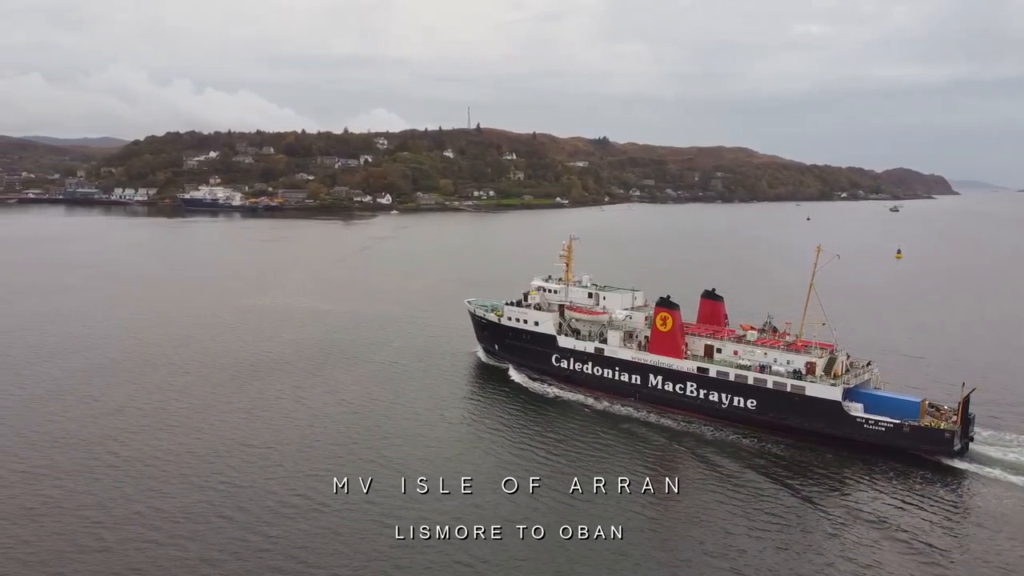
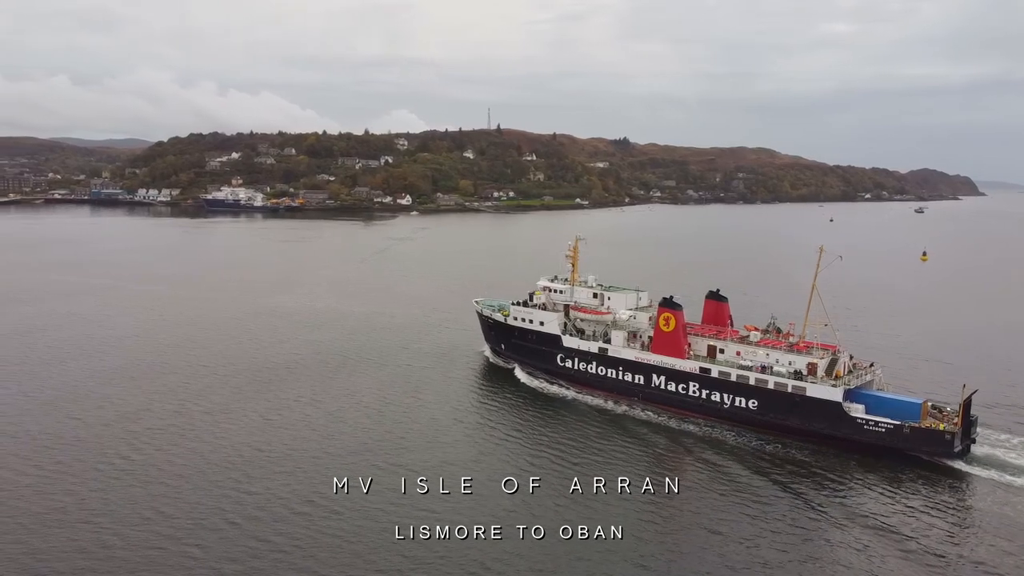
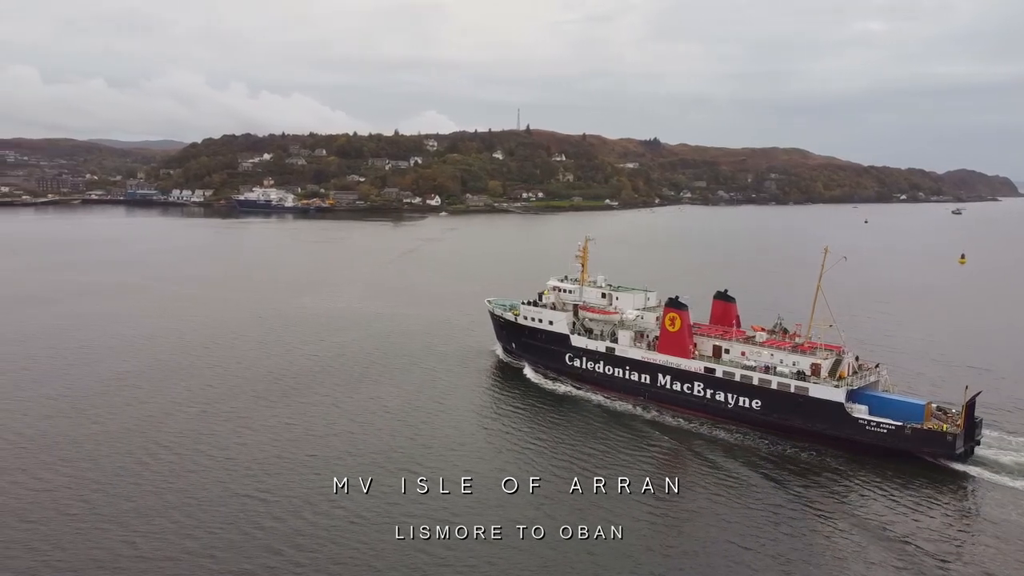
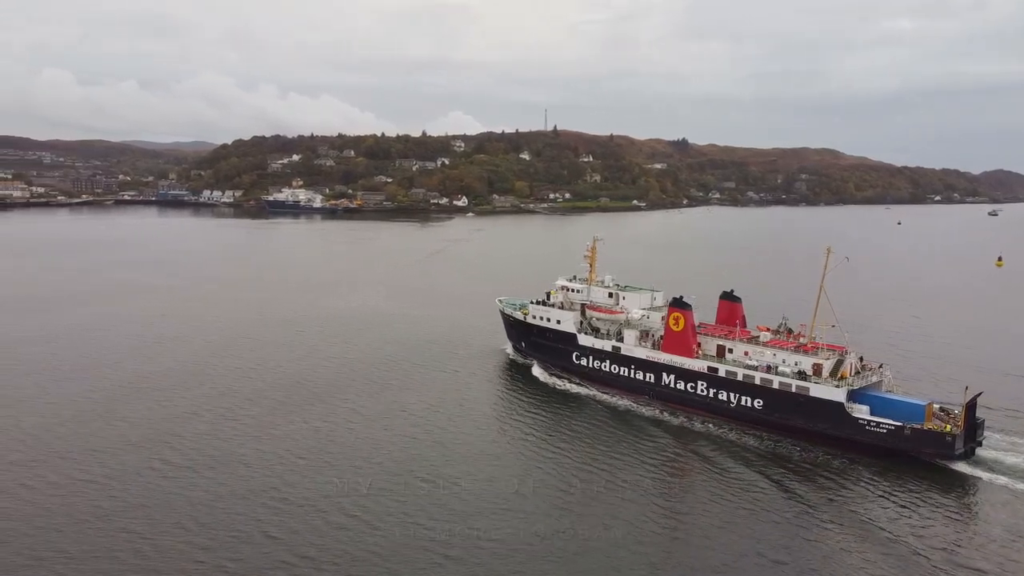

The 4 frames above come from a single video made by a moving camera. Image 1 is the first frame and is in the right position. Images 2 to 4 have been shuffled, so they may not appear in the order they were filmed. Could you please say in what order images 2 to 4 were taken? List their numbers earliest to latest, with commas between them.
2, 3, 4
